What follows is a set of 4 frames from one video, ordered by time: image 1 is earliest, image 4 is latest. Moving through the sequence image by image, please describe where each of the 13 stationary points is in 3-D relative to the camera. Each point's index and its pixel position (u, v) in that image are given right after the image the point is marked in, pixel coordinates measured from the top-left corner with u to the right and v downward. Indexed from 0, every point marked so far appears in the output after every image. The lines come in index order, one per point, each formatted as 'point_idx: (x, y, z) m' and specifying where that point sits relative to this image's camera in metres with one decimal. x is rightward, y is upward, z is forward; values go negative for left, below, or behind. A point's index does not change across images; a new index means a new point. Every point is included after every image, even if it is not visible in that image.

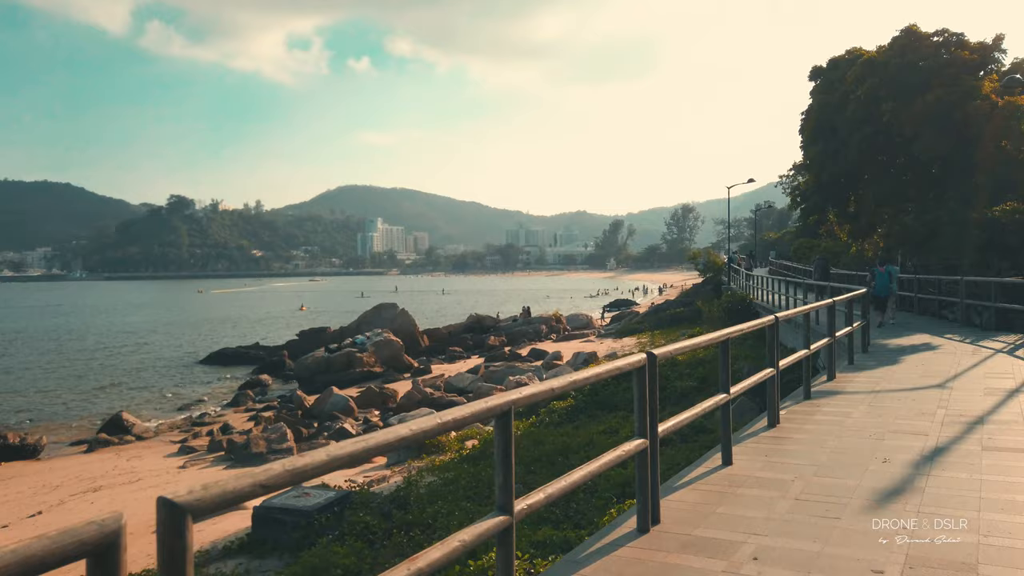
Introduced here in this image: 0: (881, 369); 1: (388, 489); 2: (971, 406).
0: (+4.8, -1.1, +10.6) m
1: (-1.8, -3.0, +11.9) m
2: (+4.4, -1.1, +7.9) m
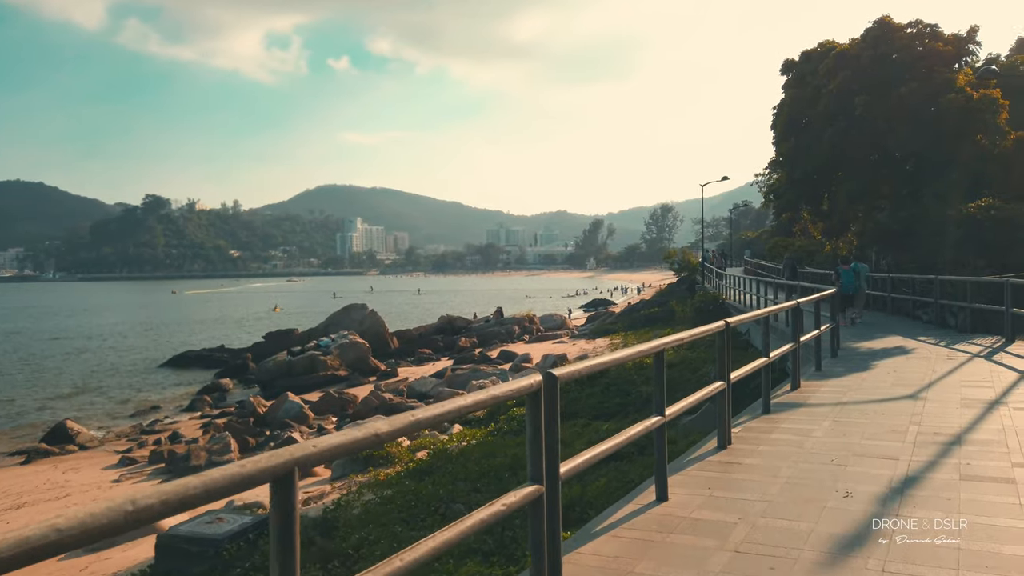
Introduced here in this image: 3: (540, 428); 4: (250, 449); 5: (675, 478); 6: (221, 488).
0: (+4.1, -1.1, +9.8) m
1: (-2.6, -3.0, +10.9) m
2: (+3.7, -1.1, +7.0) m
3: (+0.1, -0.6, +3.6) m
4: (-6.2, -3.8, +19.1) m
5: (+1.1, -1.3, +5.4) m
6: (-0.8, -0.5, +2.1) m
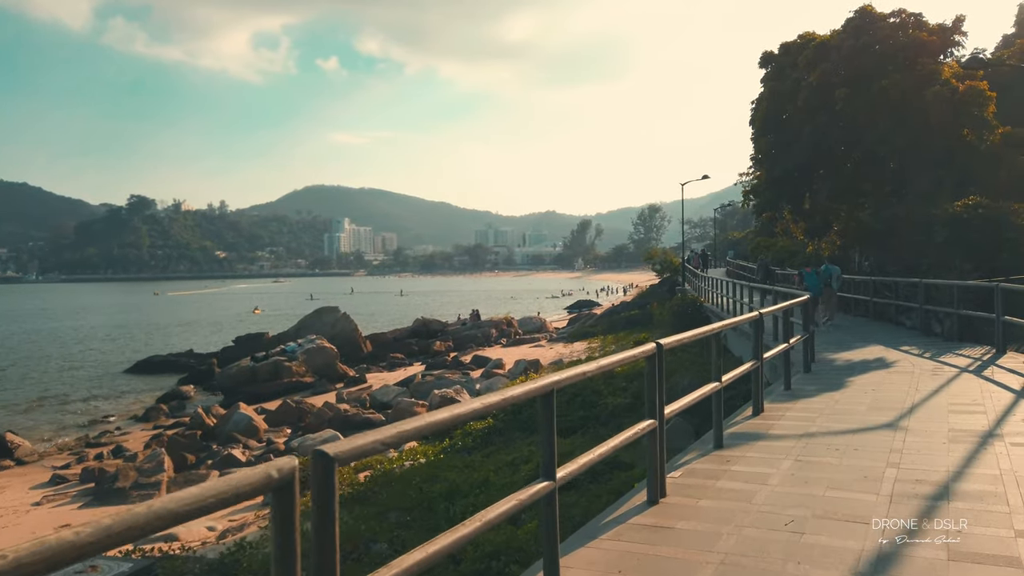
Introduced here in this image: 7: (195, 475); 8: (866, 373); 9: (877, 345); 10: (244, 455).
0: (+3.3, -1.2, +8.6) m
1: (-3.4, -3.1, +9.6) m
2: (+3.0, -1.2, +5.8) m
3: (-0.6, -0.7, +2.3) m
4: (-7.1, -3.9, +17.8) m
5: (+0.4, -1.4, +4.2) m
6: (-1.5, -0.6, +0.9) m
7: (-6.5, -3.8, +16.5) m
8: (+4.4, -1.1, +10.2) m
9: (+5.9, -0.9, +13.1) m
10: (-6.0, -3.7, +18.1) m
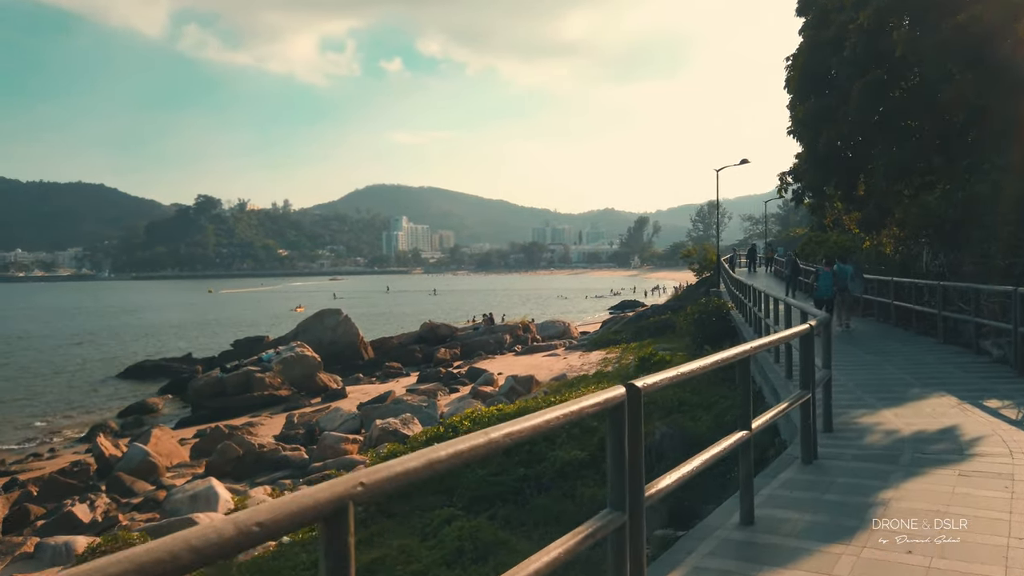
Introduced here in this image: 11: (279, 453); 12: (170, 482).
0: (+1.4, -1.3, +3.9) m
1: (-5.2, -3.2, +5.4) m
2: (+0.9, -1.4, +1.1) m
3: (-2.9, -0.9, -2.1) m
4: (-8.3, -4.0, +13.8) m
5: (-1.8, -1.5, -0.3) m
6: (-3.9, -0.8, -3.5) m
7: (-7.7, -3.9, +12.5) m
8: (+2.7, -1.2, +5.4) m
9: (+4.4, -1.1, +8.2) m
10: (-7.1, -3.8, +14.0) m
11: (-4.8, -3.4, +16.9) m
12: (-7.0, -3.9, +16.7) m
